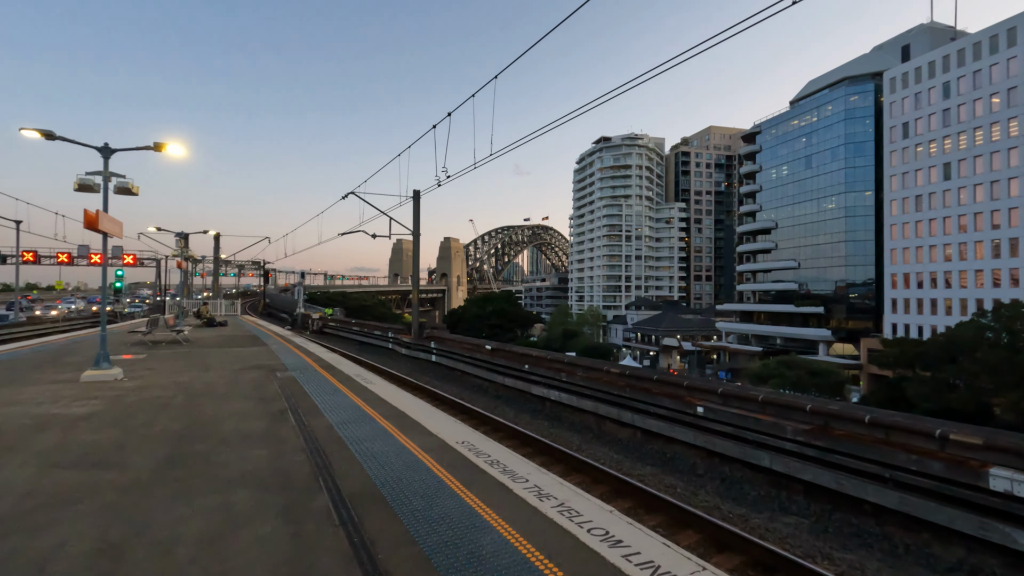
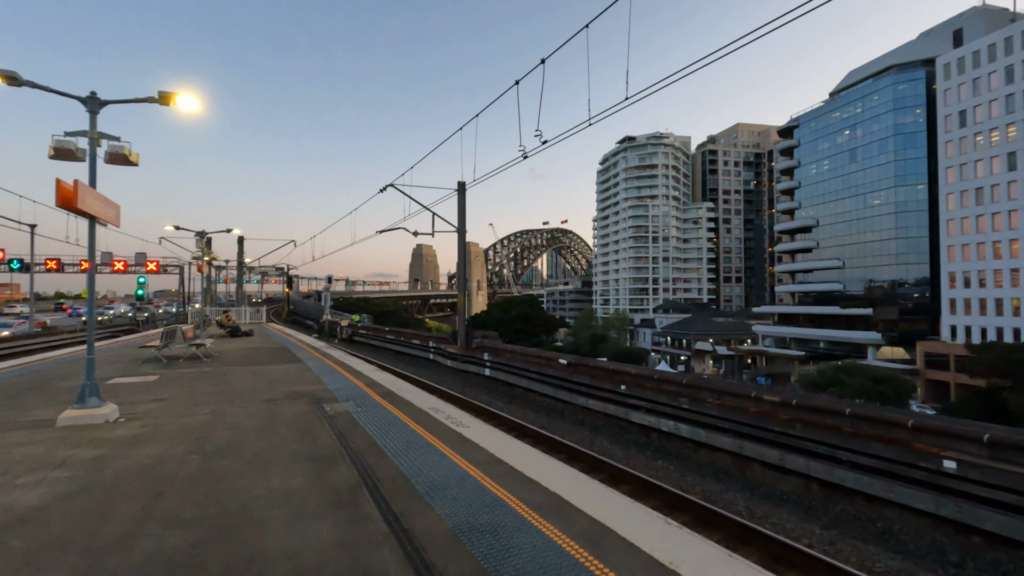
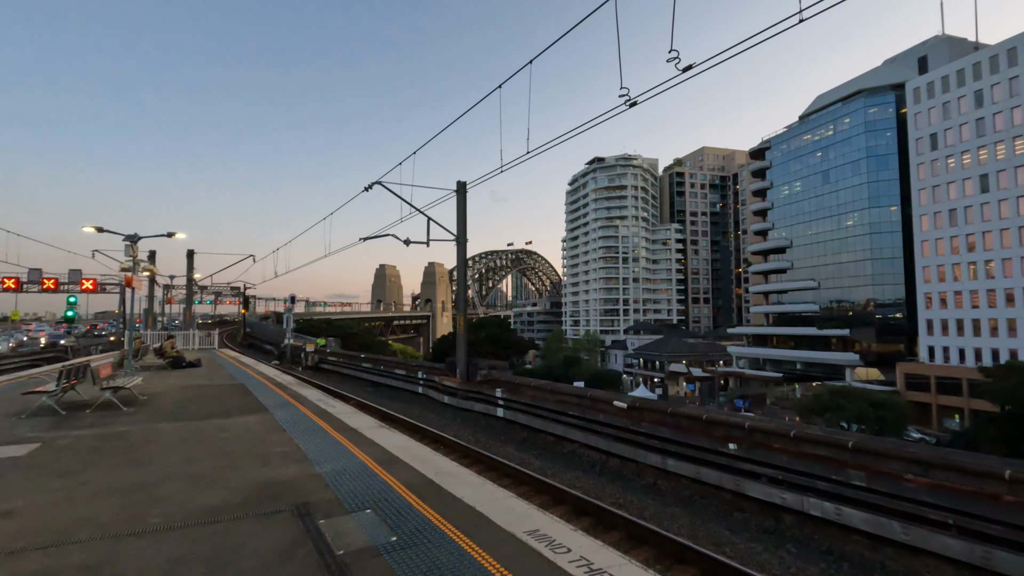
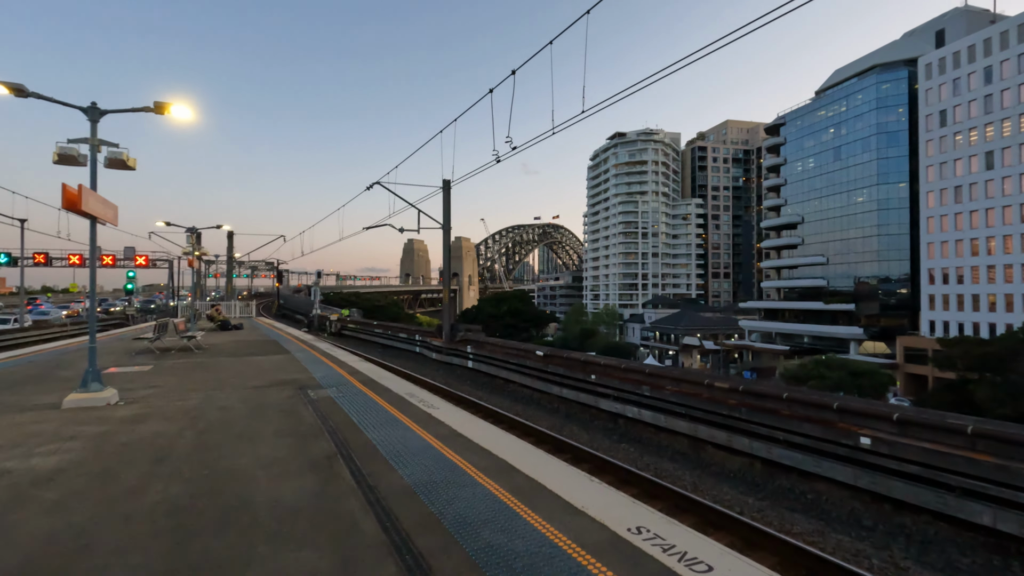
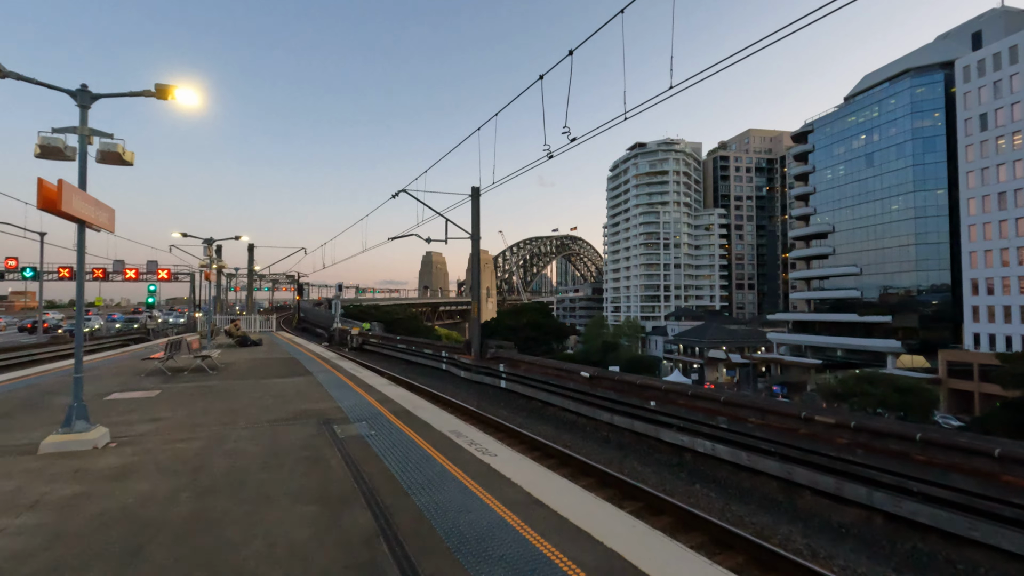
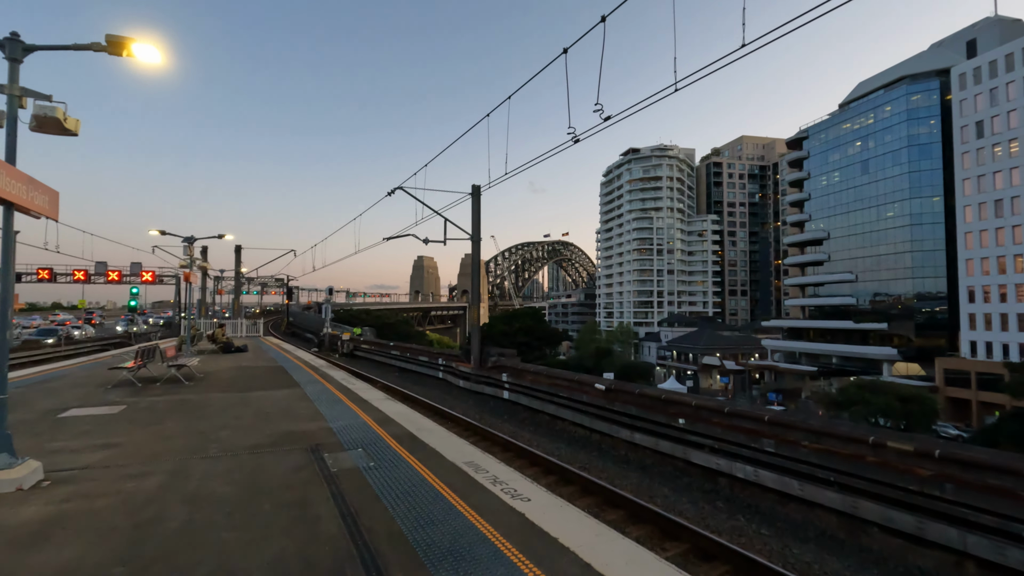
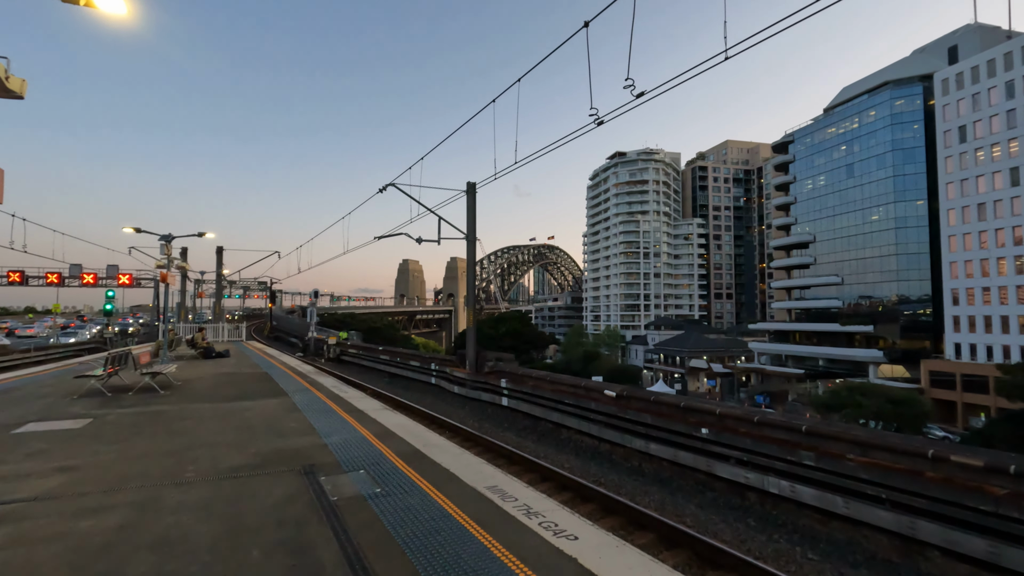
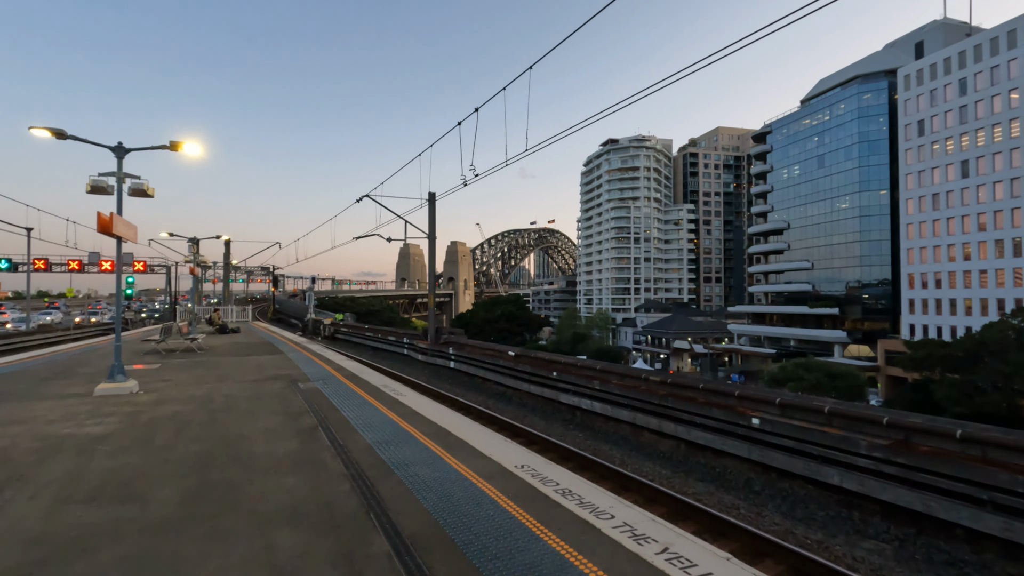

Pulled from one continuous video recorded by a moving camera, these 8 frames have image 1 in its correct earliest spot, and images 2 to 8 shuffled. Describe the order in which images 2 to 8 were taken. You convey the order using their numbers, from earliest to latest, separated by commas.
8, 4, 2, 5, 6, 7, 3
